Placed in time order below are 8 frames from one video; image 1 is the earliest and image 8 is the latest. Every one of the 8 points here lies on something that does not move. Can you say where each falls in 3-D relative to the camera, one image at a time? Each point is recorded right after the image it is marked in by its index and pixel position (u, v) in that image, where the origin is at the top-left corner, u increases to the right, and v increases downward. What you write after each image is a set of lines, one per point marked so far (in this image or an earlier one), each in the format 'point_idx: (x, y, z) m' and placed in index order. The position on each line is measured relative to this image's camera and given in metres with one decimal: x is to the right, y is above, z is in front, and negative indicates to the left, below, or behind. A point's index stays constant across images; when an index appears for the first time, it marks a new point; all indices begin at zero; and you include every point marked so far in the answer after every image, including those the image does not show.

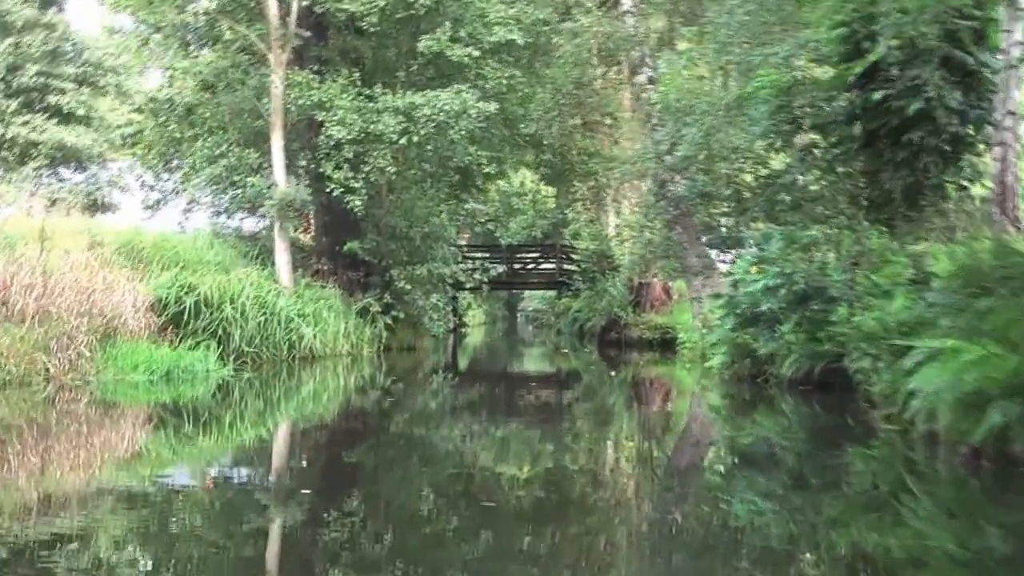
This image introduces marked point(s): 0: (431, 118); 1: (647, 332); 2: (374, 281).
0: (-1.1, +2.3, +12.5) m
1: (+2.5, -0.8, +17.8) m
2: (-2.1, +0.1, +14.1) m
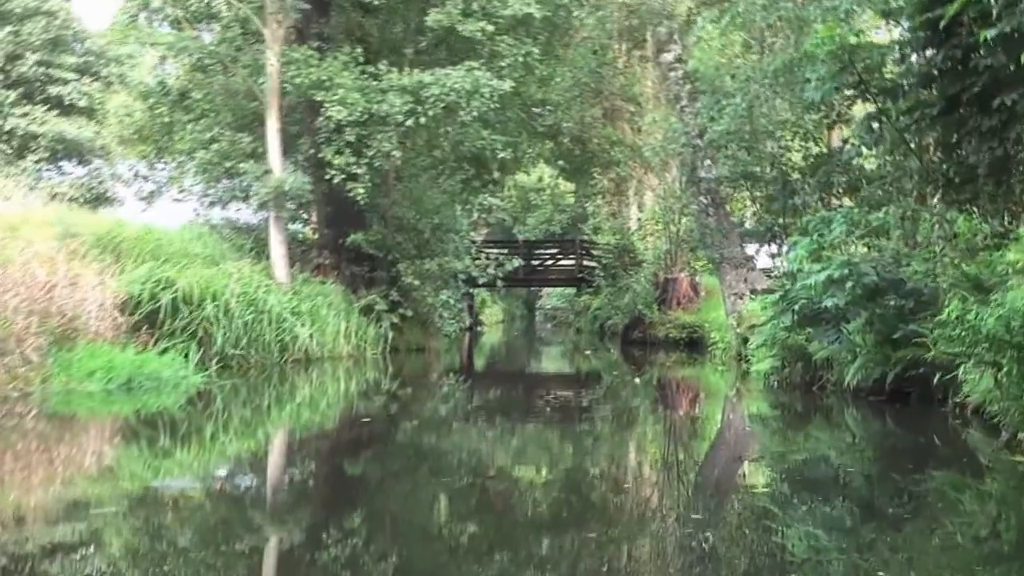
0: (-0.9, +2.3, +11.4) m
1: (+2.8, -0.8, +16.7) m
2: (-1.8, +0.2, +13.0) m
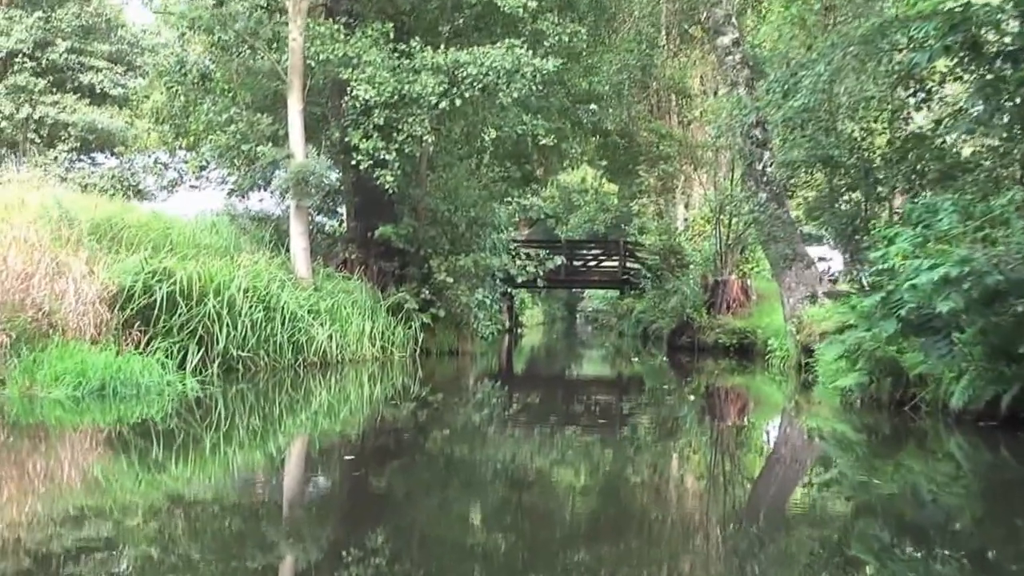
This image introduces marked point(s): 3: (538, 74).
0: (-0.4, +2.3, +10.5) m
1: (+3.5, -0.8, +15.5) m
2: (-1.3, +0.2, +12.1) m
3: (+0.3, +2.5, +10.8) m
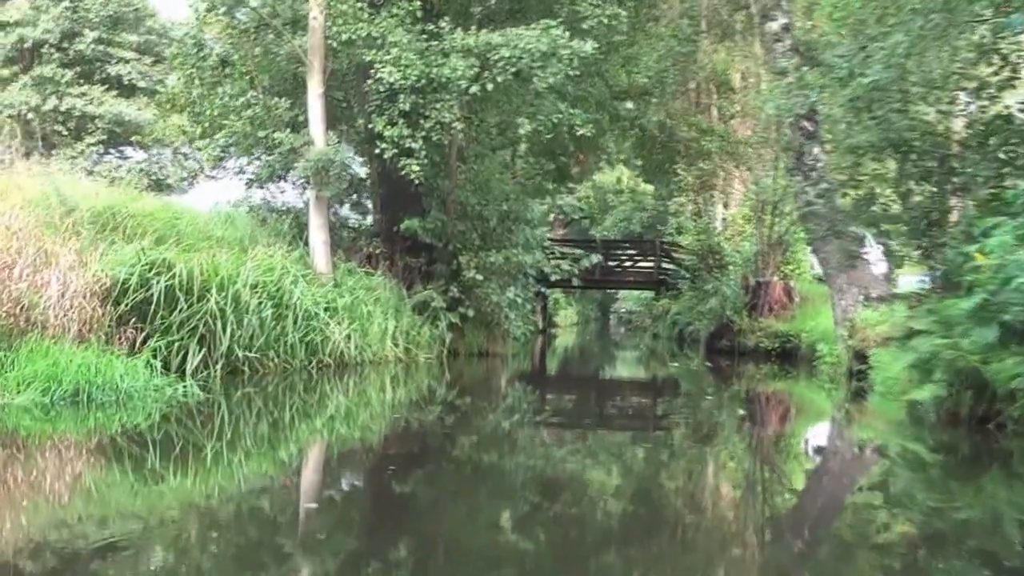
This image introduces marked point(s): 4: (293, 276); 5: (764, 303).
0: (0.0, +2.4, +9.8) m
1: (+4.0, -0.8, +14.7) m
2: (-0.9, +0.2, +11.4) m
3: (+0.7, +2.5, +10.1) m
4: (-2.0, +0.1, +8.6) m
5: (+4.2, -0.3, +15.3) m
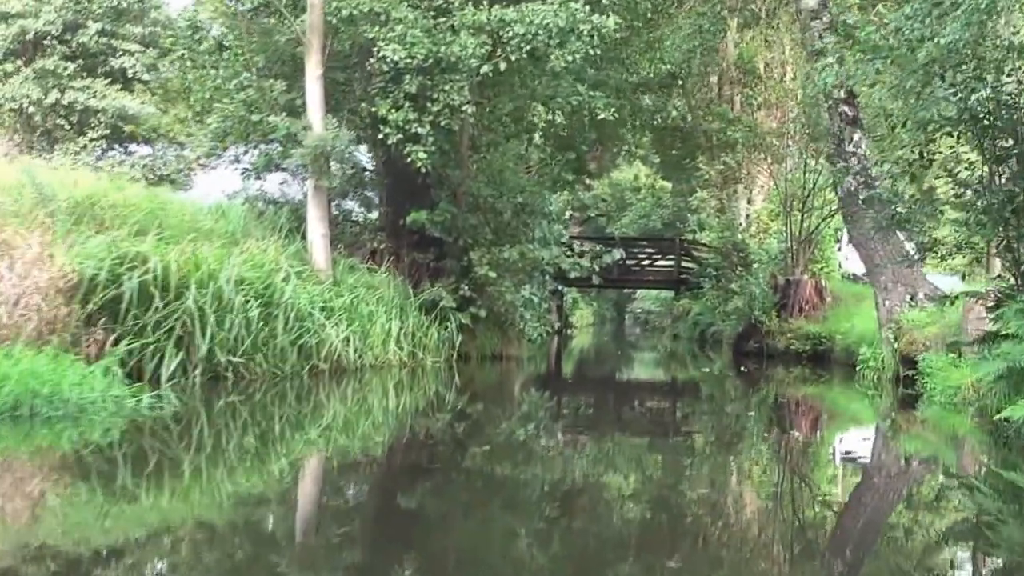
0: (+0.1, +2.4, +9.0) m
1: (+4.2, -0.8, +13.8) m
2: (-0.7, +0.2, +10.7) m
3: (+0.8, +2.5, +9.3) m
4: (-1.9, +0.1, +7.8) m
5: (+4.4, -0.2, +14.4) m
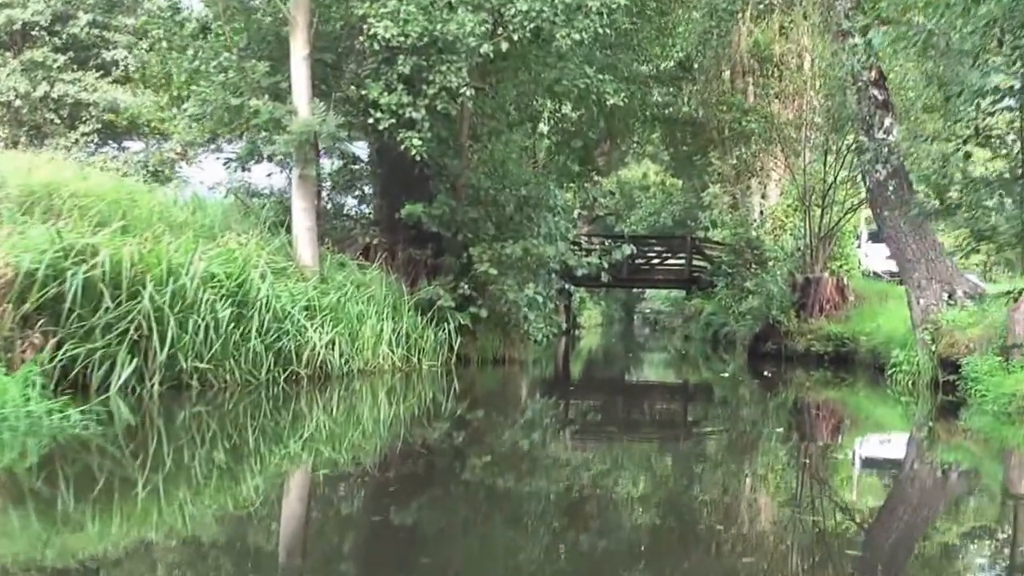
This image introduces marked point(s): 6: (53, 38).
0: (+0.1, +2.4, +8.3) m
1: (+4.3, -0.8, +13.1) m
2: (-0.7, +0.3, +10.0) m
3: (+0.9, +2.5, +8.6) m
4: (-1.9, +0.1, +7.1) m
5: (+4.5, -0.2, +13.7) m
6: (-9.2, +5.0, +18.7) m
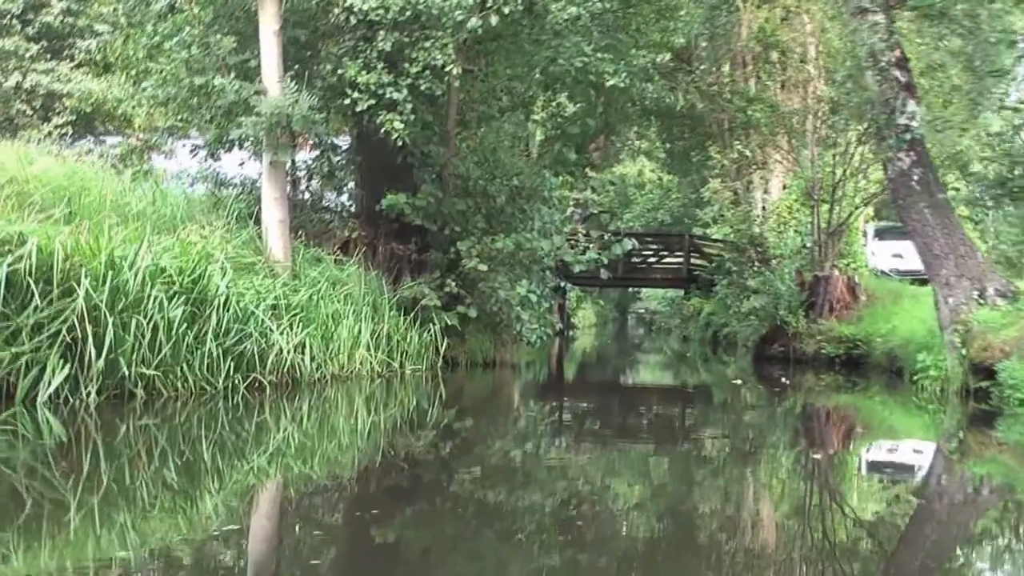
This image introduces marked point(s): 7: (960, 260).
0: (+0.1, +2.4, +7.6) m
1: (+4.2, -0.8, +12.4) m
2: (-0.8, +0.3, +9.2) m
3: (+0.8, +2.5, +7.9) m
4: (-2.0, +0.2, +6.4) m
5: (+4.3, -0.2, +13.0) m
6: (-9.3, +5.0, +17.9) m
7: (+3.8, +0.2, +8.0) m
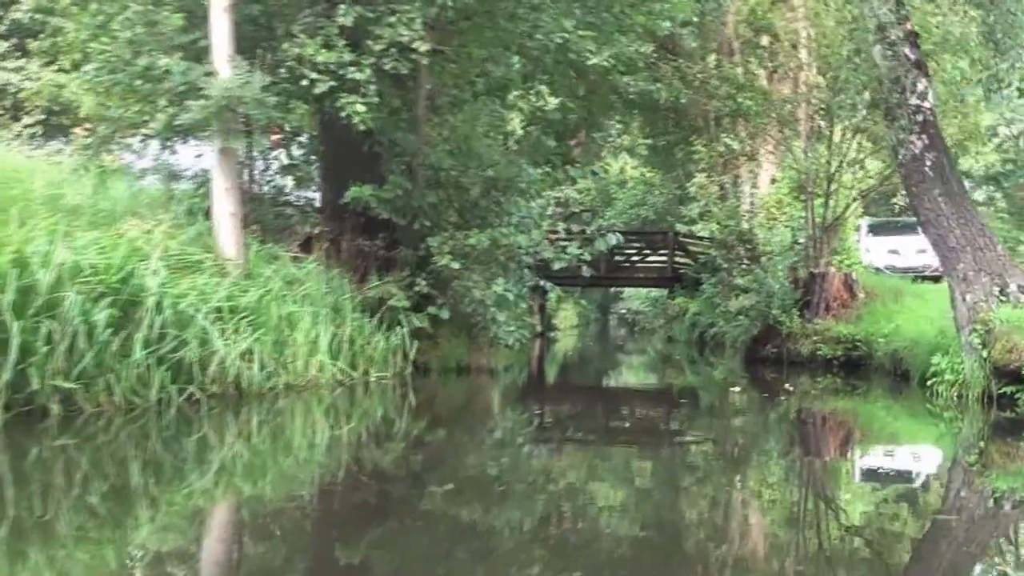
0: (-0.1, +2.4, +6.9) m
1: (+3.9, -0.7, +11.8) m
2: (-1.0, +0.3, +8.6) m
3: (+0.6, +2.6, +7.3) m
4: (-2.1, +0.2, +5.7) m
5: (+4.1, -0.2, +12.4) m
6: (-9.7, +4.9, +17.1) m
7: (+3.6, +0.3, +7.4) m
